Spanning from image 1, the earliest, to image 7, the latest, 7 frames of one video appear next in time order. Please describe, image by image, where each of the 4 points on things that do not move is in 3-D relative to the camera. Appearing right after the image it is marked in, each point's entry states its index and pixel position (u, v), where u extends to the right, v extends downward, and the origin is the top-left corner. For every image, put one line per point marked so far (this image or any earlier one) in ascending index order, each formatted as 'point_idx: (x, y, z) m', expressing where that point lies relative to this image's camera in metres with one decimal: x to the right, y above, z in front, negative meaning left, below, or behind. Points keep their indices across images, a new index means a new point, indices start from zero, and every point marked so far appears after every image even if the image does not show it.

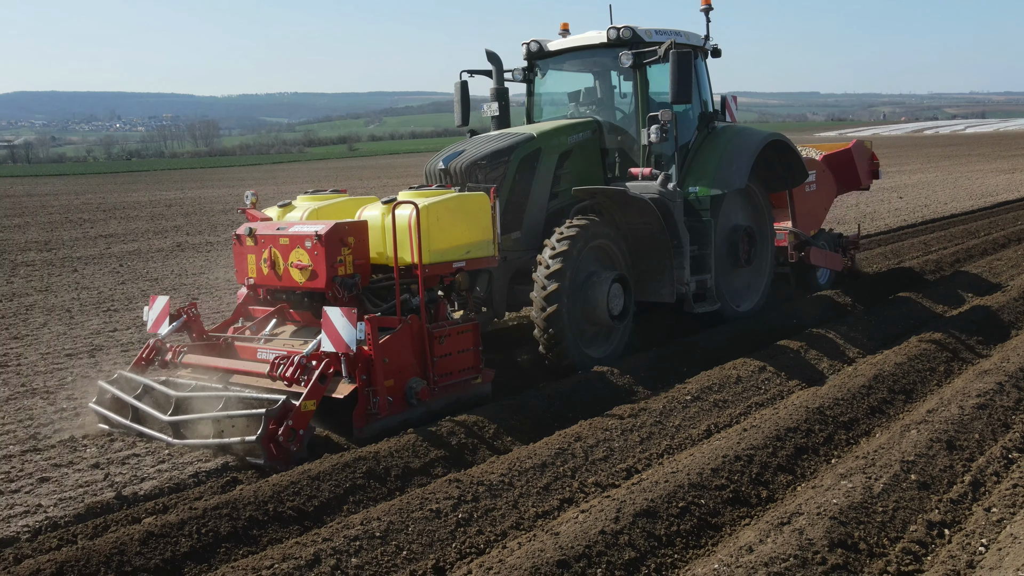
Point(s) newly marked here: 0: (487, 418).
0: (-0.2, -1.1, +6.9) m
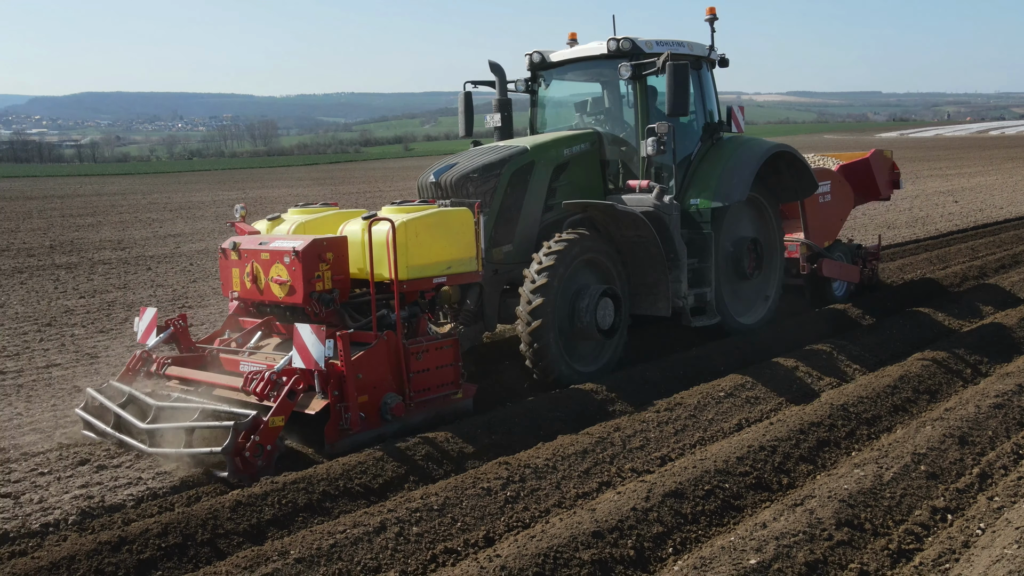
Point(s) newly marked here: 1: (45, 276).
0: (-0.4, -1.2, +6.9) m
1: (-10.2, +0.4, +17.9) m
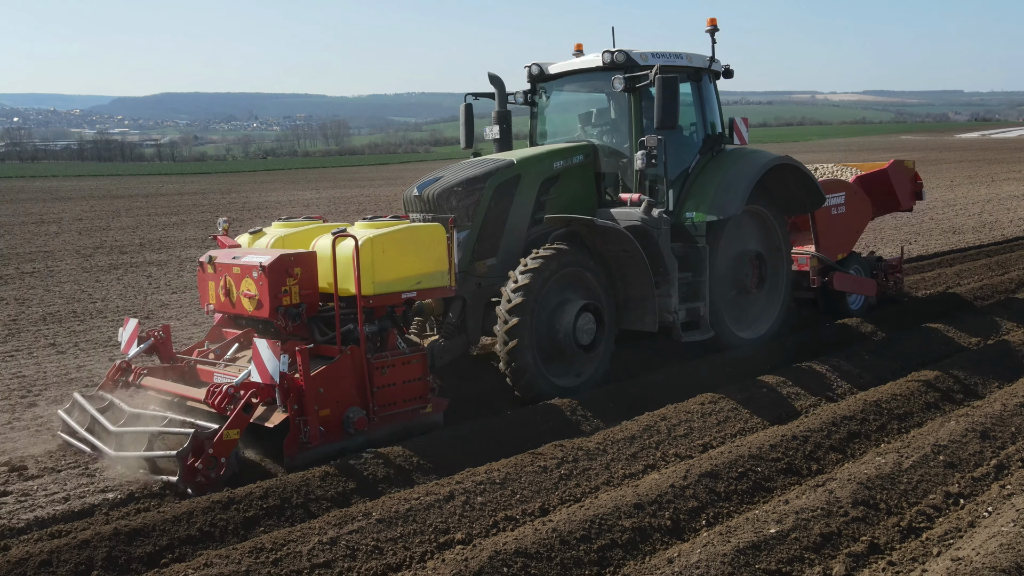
0: (-0.7, -1.3, +7.0) m
1: (-9.8, +0.3, +18.5) m
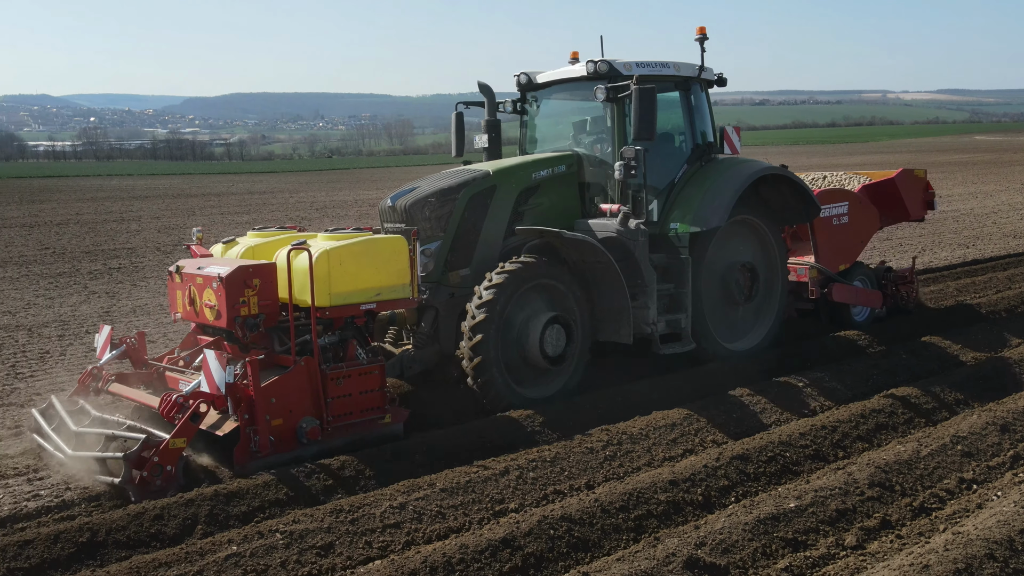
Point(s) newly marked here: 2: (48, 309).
0: (-1.1, -1.4, +7.0) m
1: (-9.5, +0.3, +19.0) m
2: (-8.5, -0.3, +15.1) m
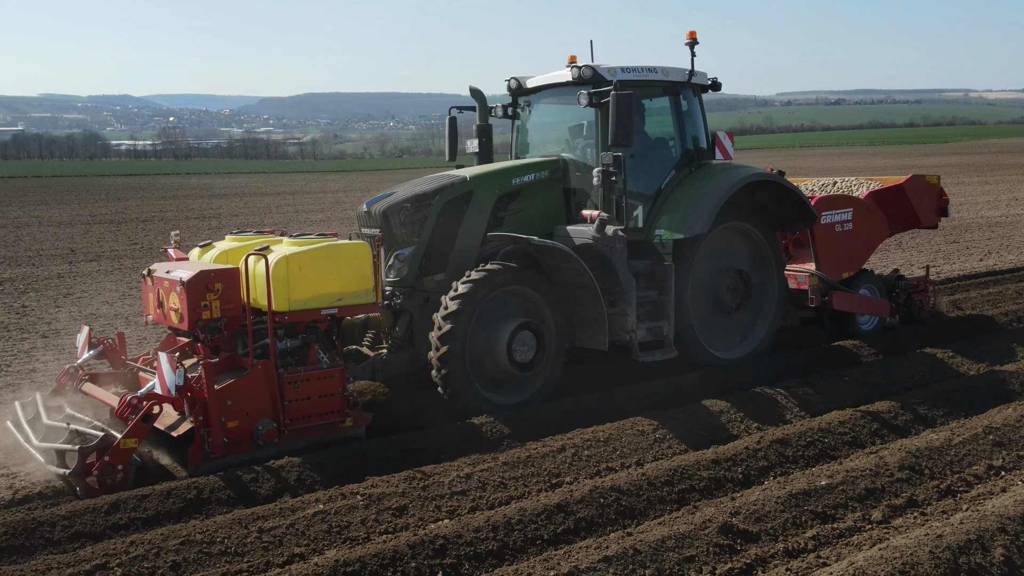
0: (-1.5, -1.5, +7.1) m
1: (-9.2, +0.4, +19.6) m
2: (-8.4, -0.3, +15.6) m
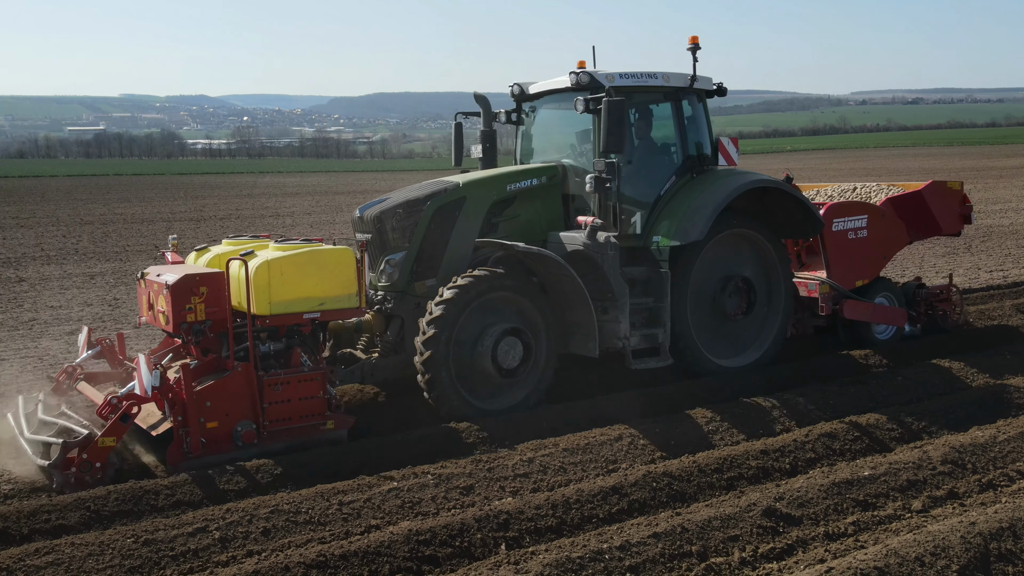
0: (-1.7, -1.5, +7.3) m
1: (-8.7, +0.4, +20.1) m
2: (-8.2, -0.3, +16.1) m
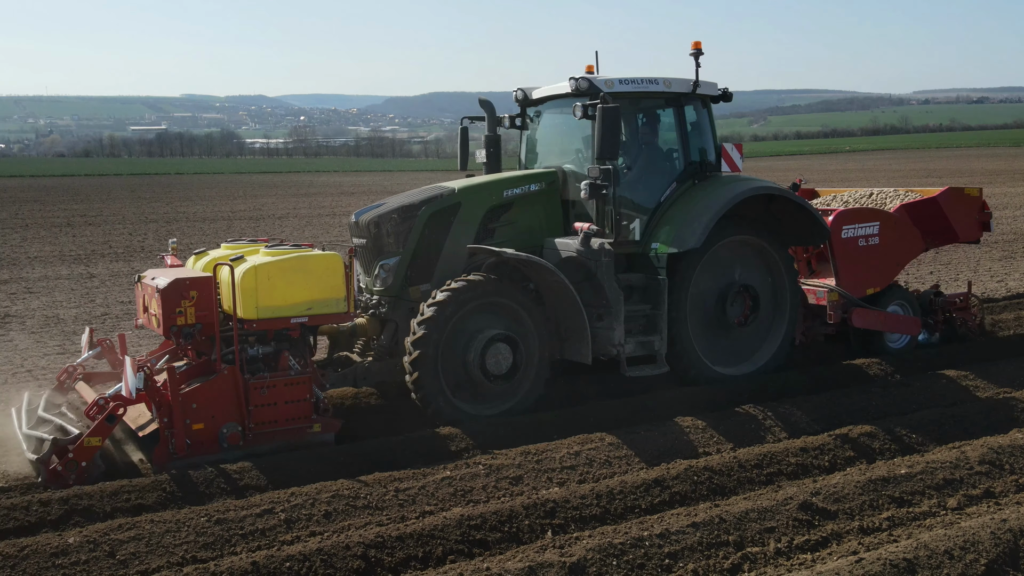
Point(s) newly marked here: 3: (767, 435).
0: (-1.9, -1.6, +7.4) m
1: (-8.3, +0.5, +20.6) m
2: (-7.9, -0.3, +16.5) m
3: (+2.6, -1.5, +8.4) m
